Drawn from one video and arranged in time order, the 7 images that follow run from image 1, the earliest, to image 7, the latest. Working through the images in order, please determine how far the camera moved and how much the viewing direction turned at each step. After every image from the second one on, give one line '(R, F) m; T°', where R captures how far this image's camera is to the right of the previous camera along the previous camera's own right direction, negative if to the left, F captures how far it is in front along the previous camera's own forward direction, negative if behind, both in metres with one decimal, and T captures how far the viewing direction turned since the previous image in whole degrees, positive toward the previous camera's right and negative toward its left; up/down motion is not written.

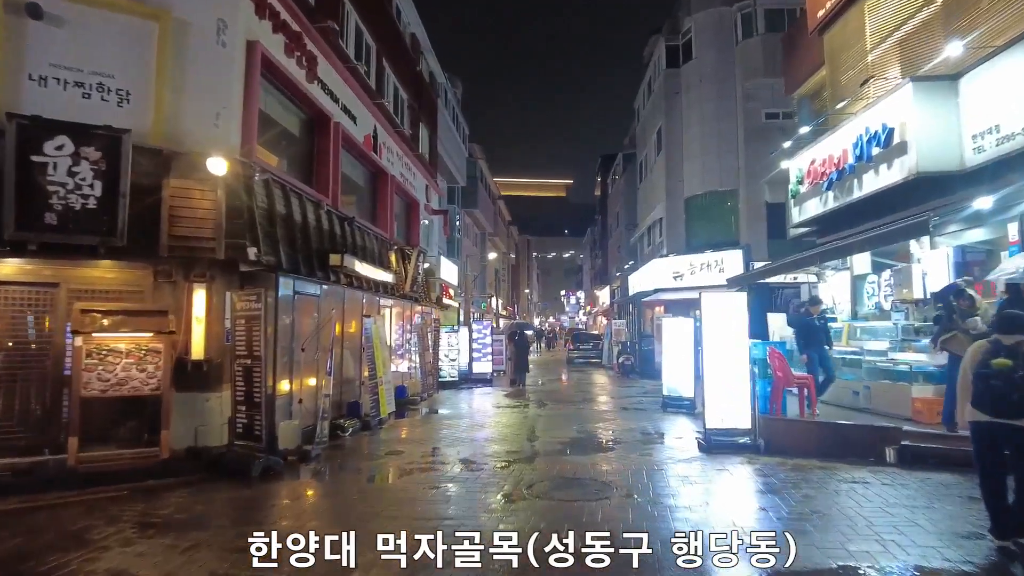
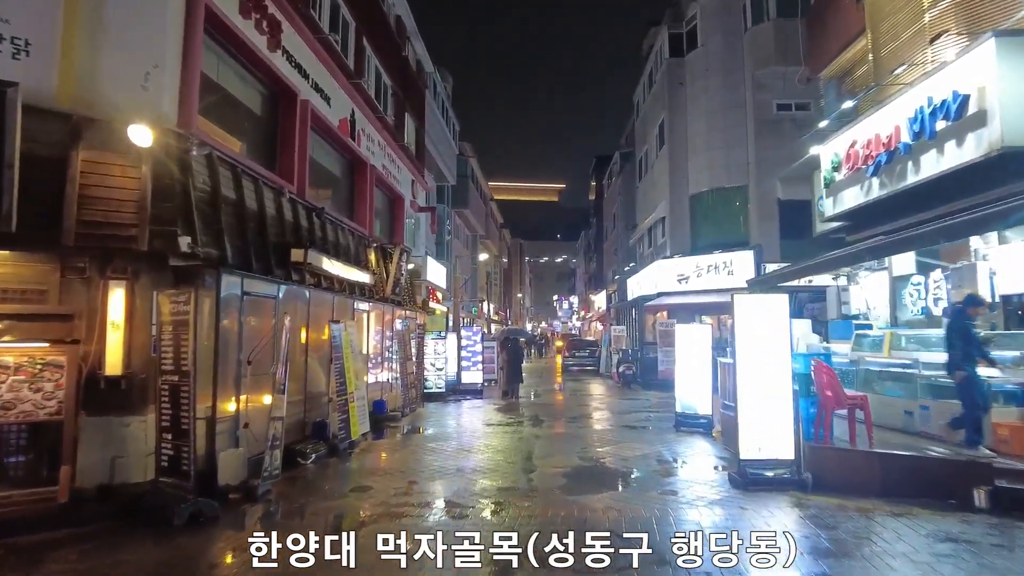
(0.0, +1.5) m; +1°
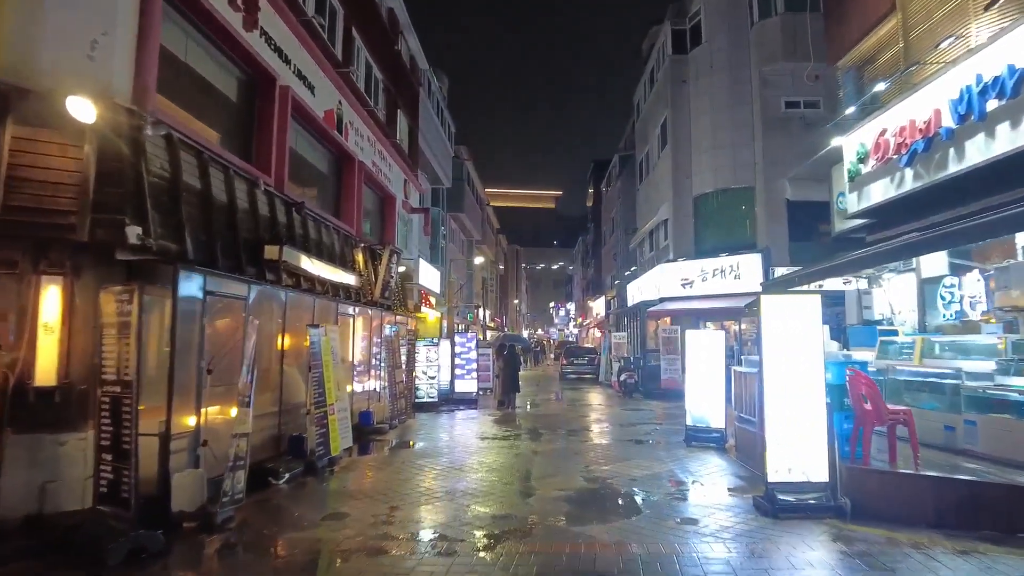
(0.0, +0.9) m; 0°
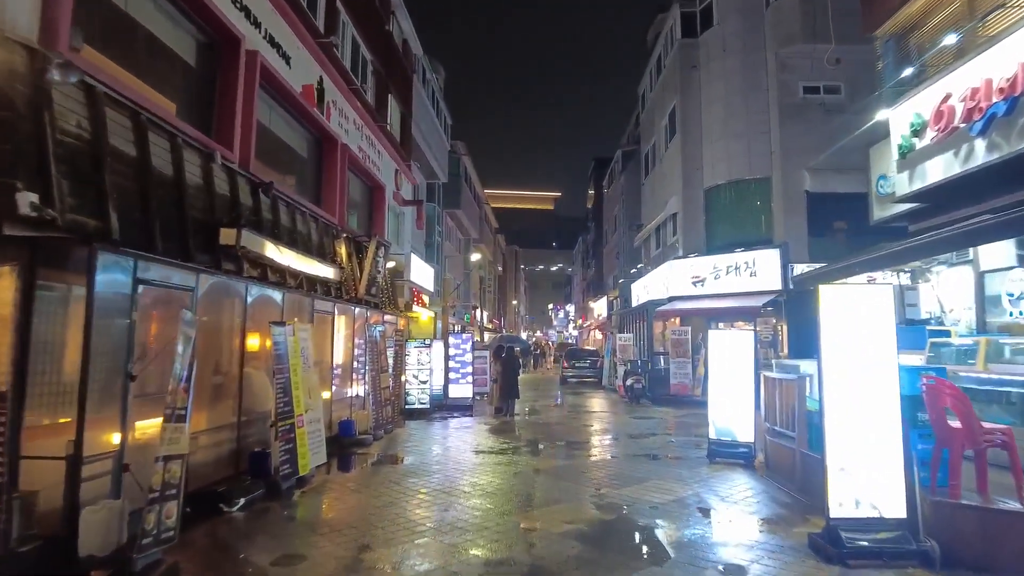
(0.0, +1.3) m; 0°
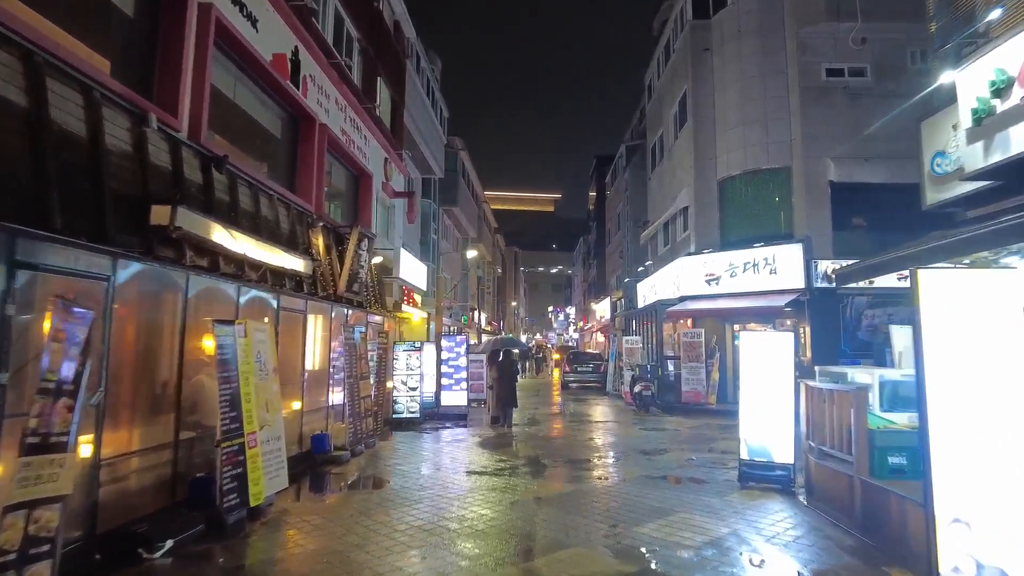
(0.0, +1.4) m; 0°
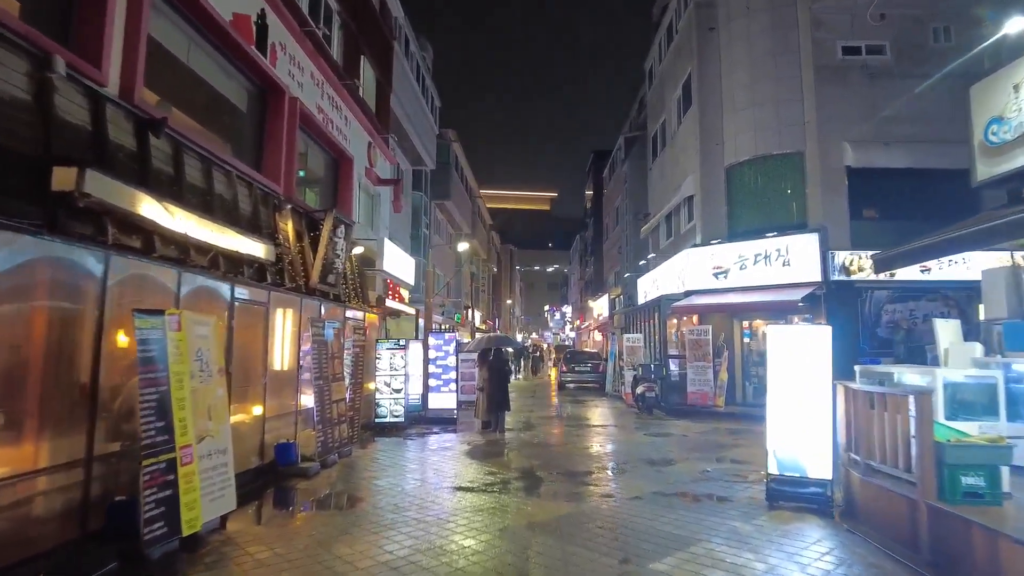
(+0.1, +1.1) m; 0°
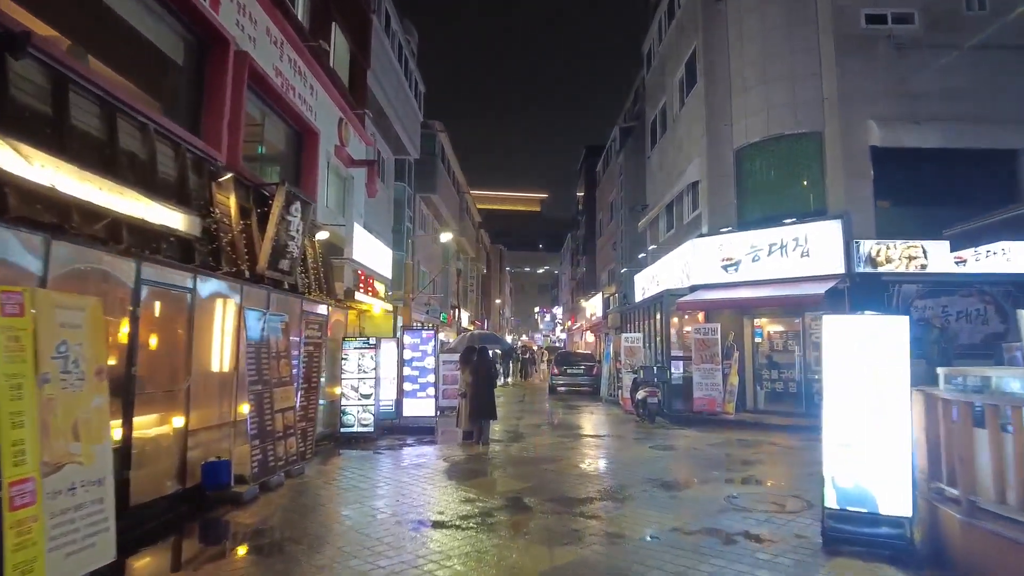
(+0.1, +1.6) m; +1°
